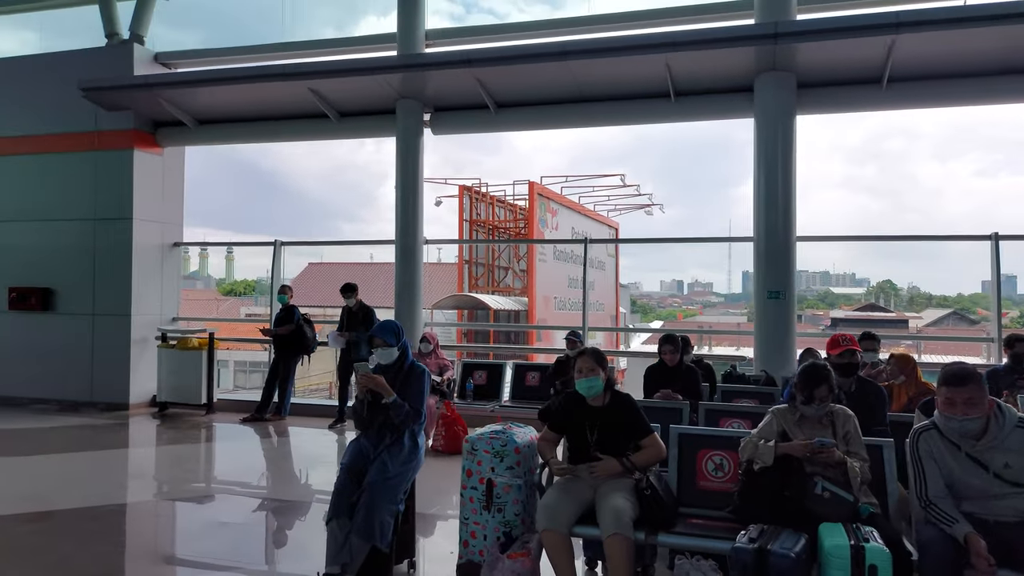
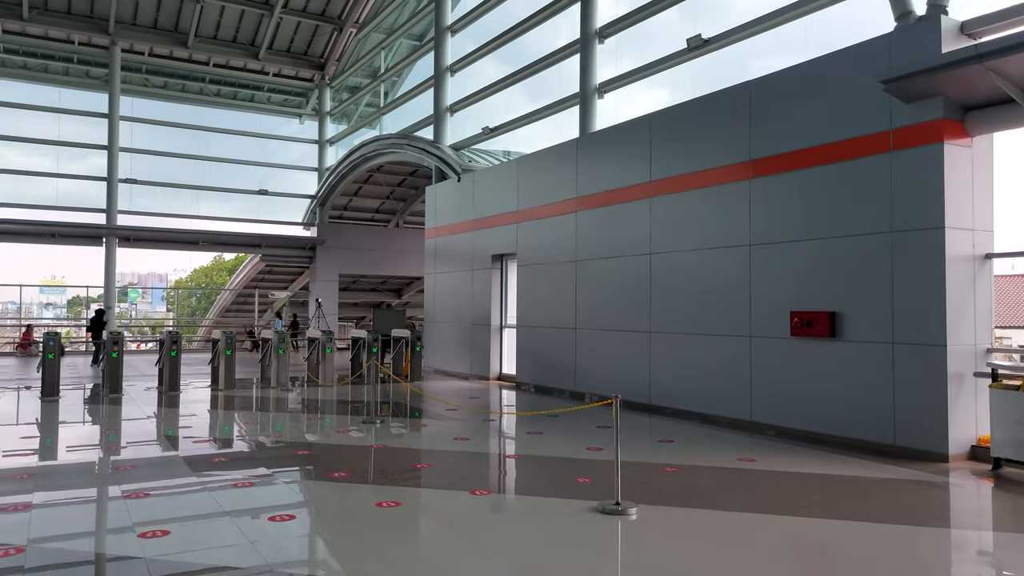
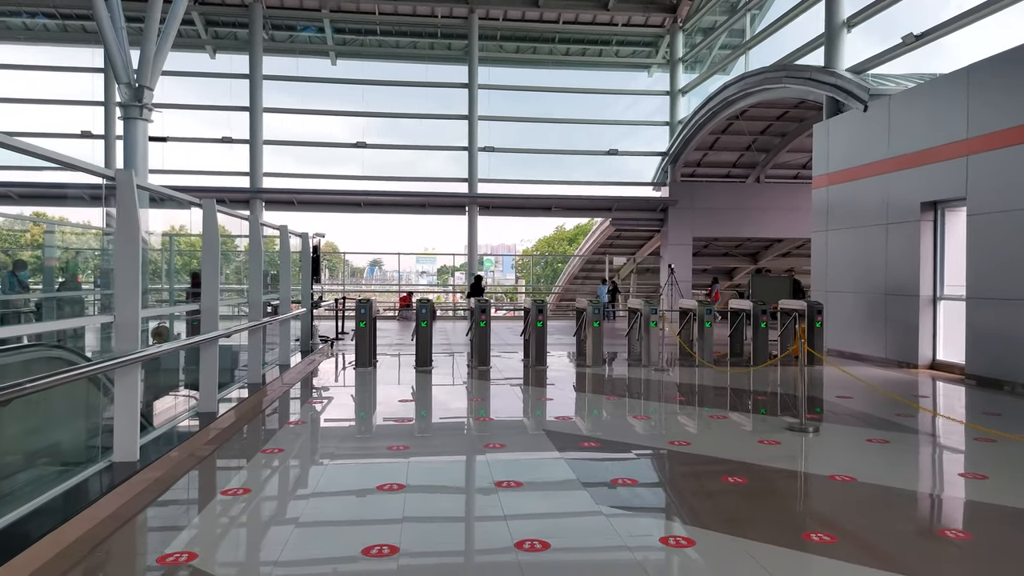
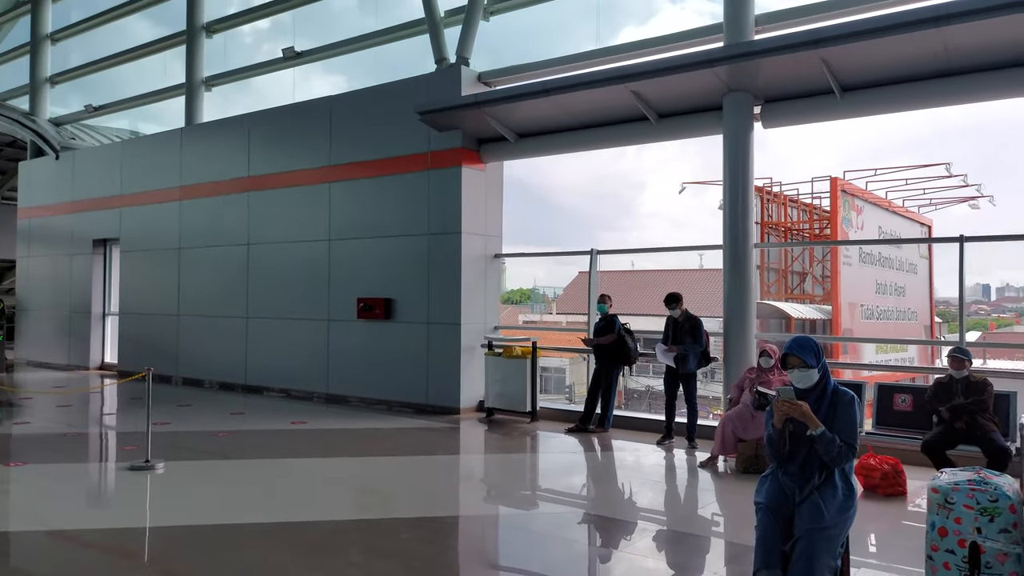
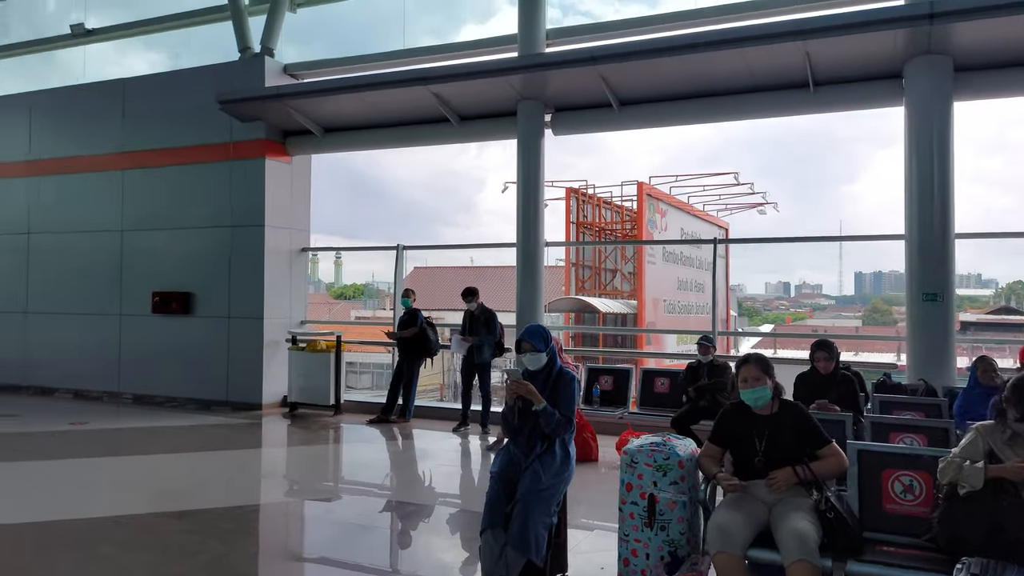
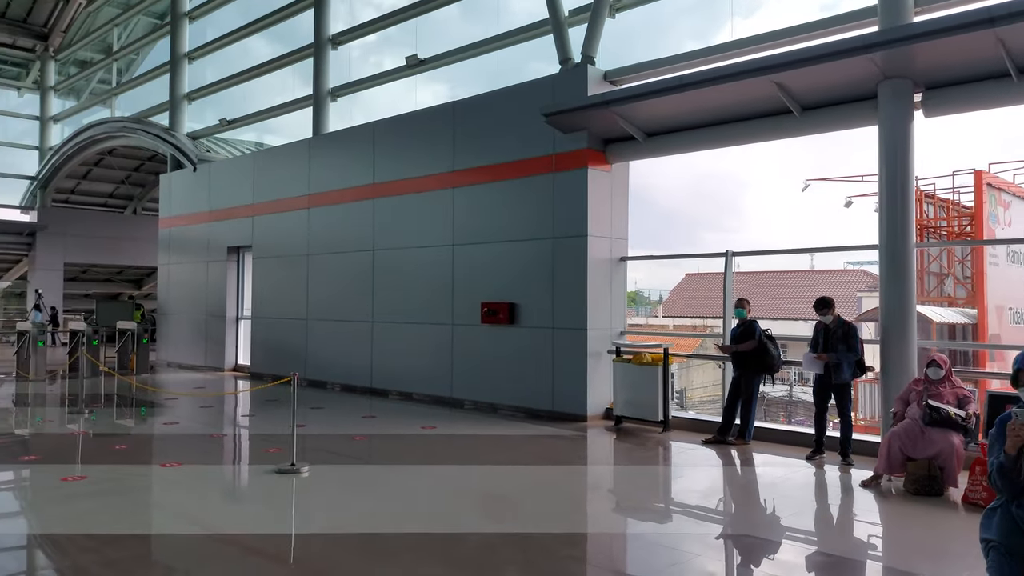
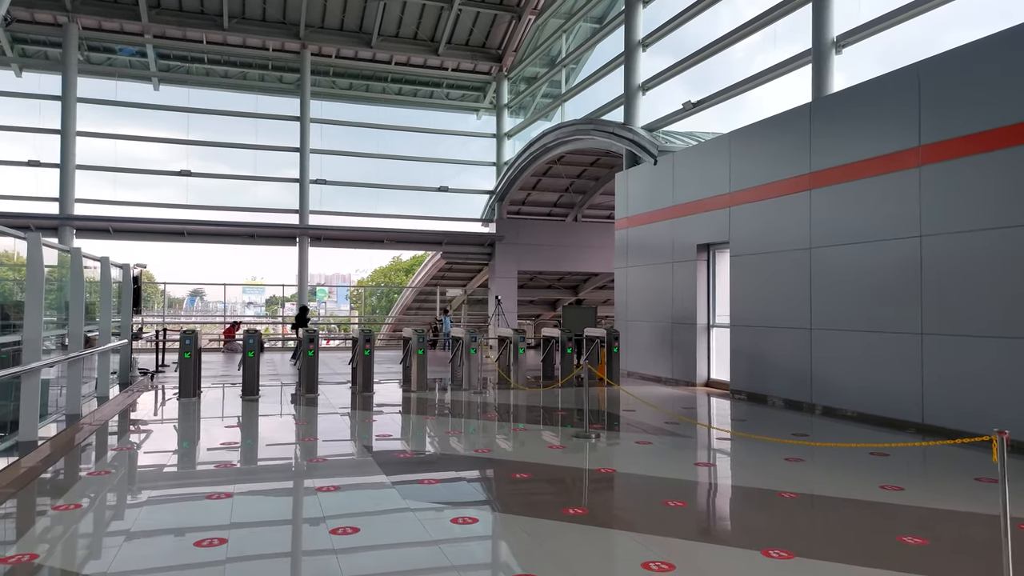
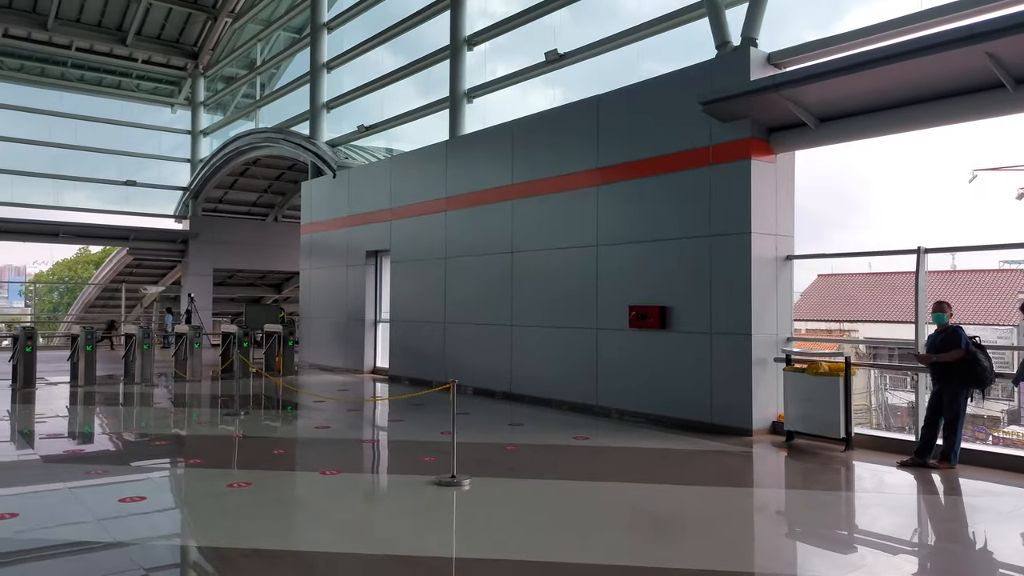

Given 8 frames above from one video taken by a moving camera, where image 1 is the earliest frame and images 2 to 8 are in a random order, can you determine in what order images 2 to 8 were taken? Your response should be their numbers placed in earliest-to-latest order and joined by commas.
5, 4, 6, 8, 2, 7, 3
